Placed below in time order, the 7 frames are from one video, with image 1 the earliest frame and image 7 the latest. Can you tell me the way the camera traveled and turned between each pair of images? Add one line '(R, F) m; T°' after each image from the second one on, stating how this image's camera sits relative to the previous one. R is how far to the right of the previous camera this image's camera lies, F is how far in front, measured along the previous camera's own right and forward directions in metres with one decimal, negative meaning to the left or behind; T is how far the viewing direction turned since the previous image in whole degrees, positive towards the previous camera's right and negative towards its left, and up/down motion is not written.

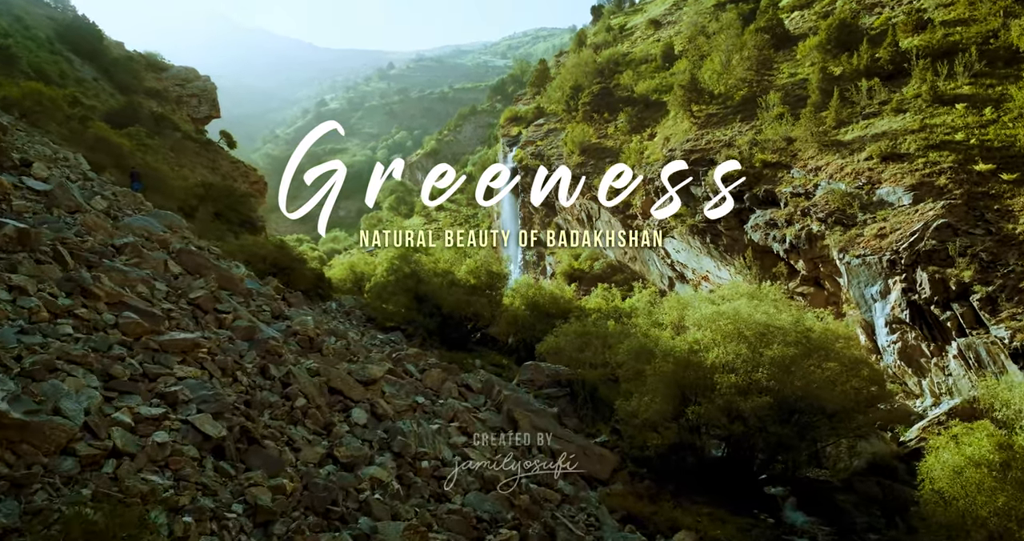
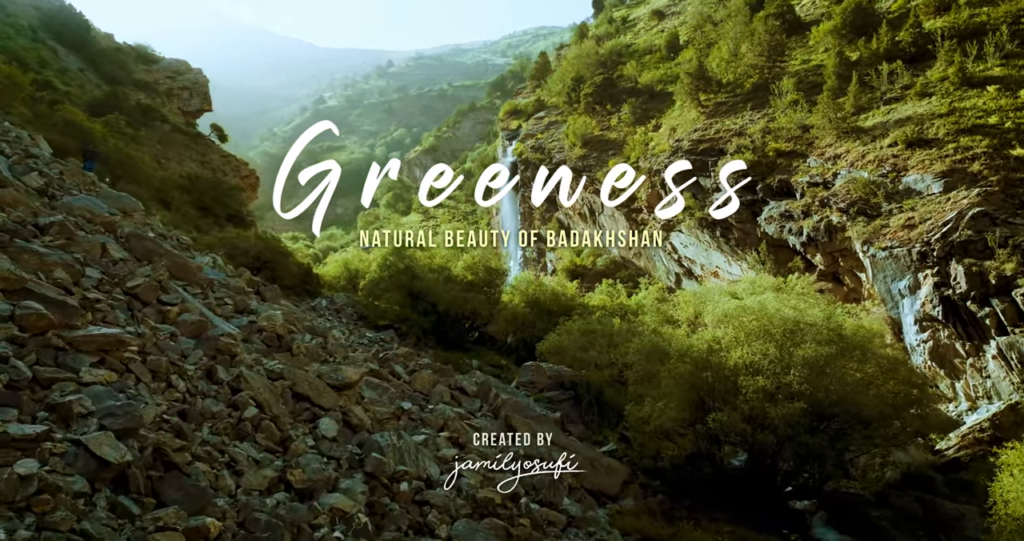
(0.0, +1.3) m; 0°
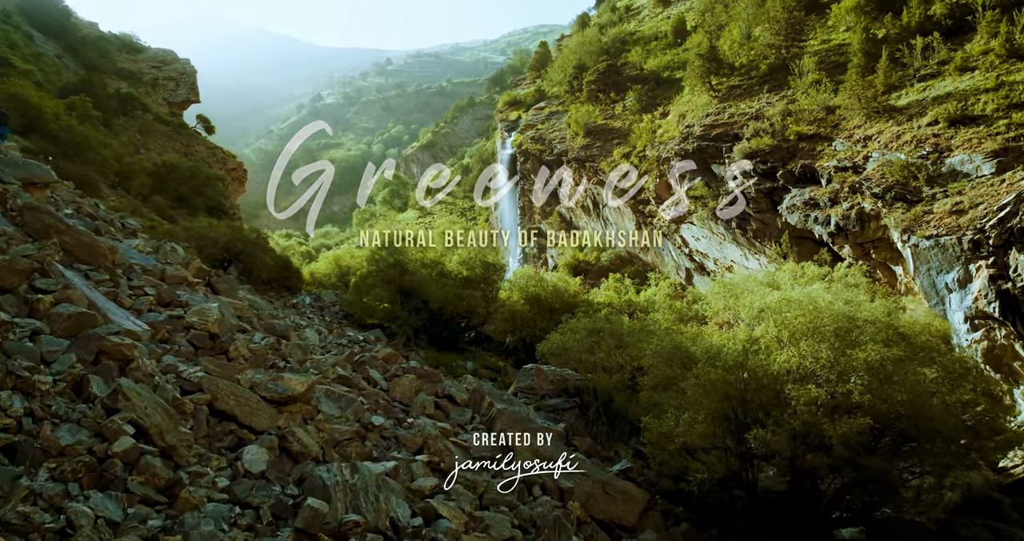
(+0.1, +1.9) m; 0°
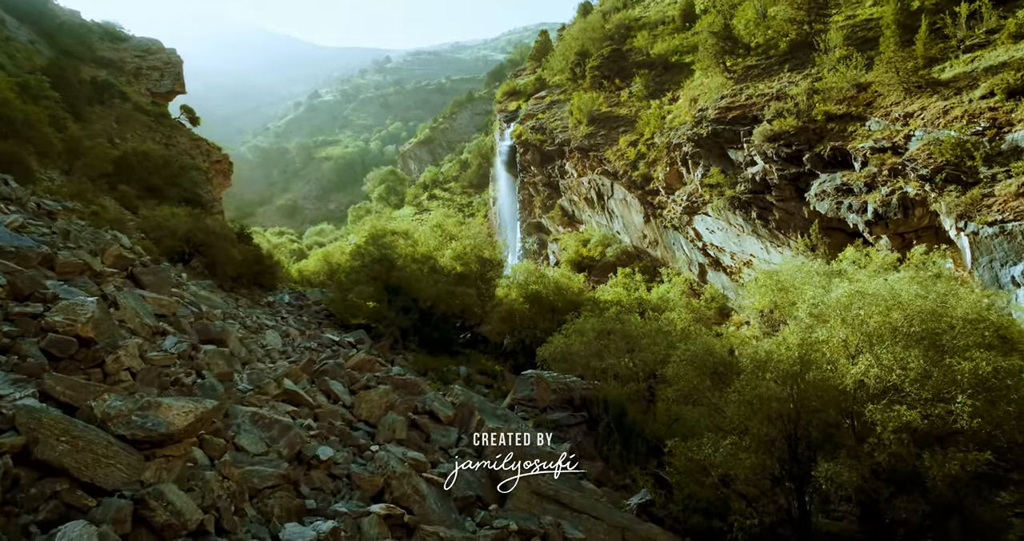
(+0.1, +2.1) m; 0°
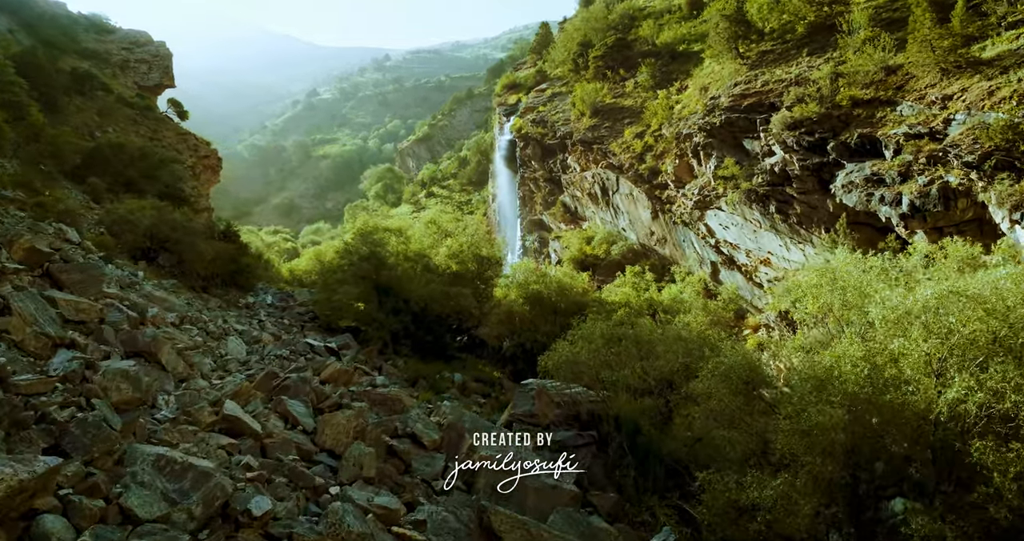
(0.0, +1.5) m; 0°
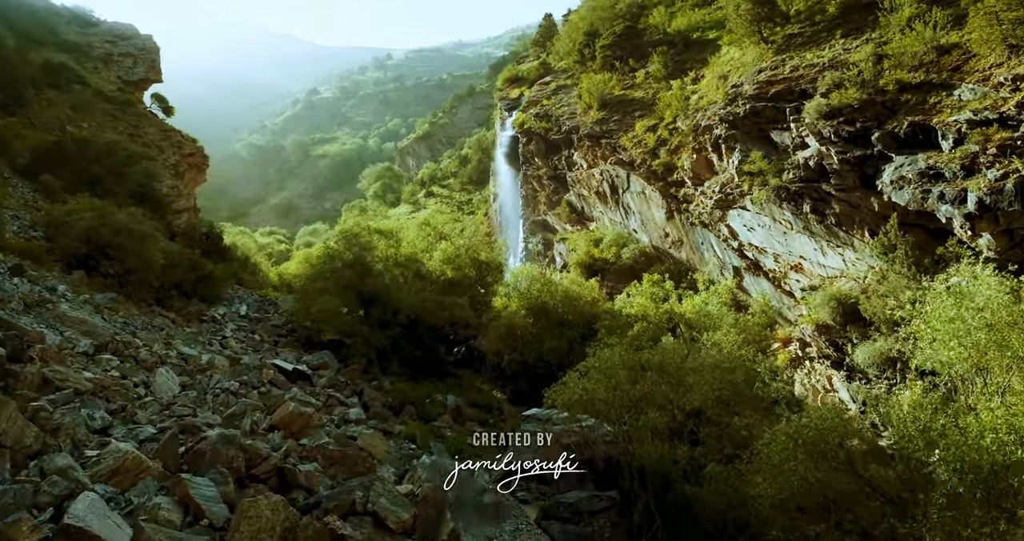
(+0.1, +2.1) m; 0°
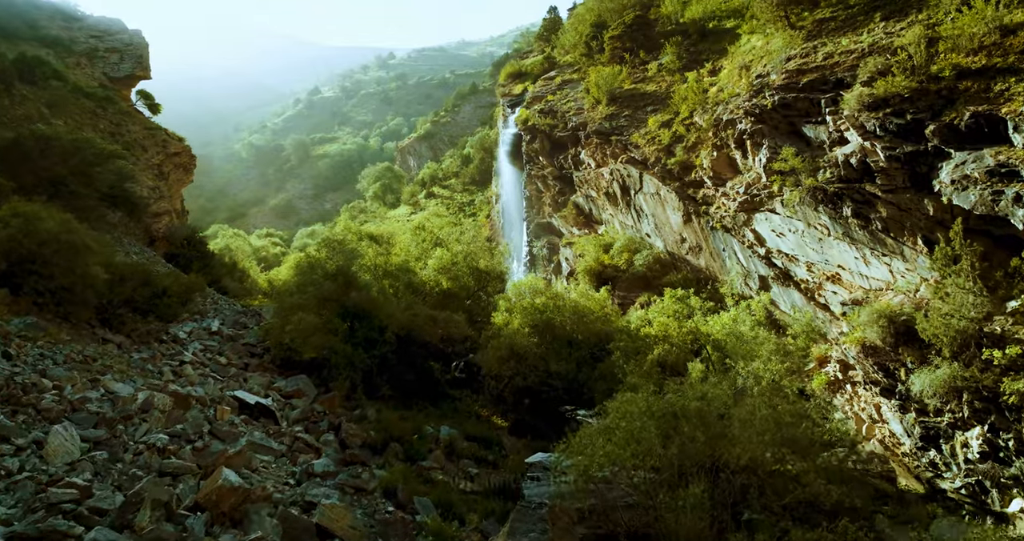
(+0.1, +1.9) m; 0°
